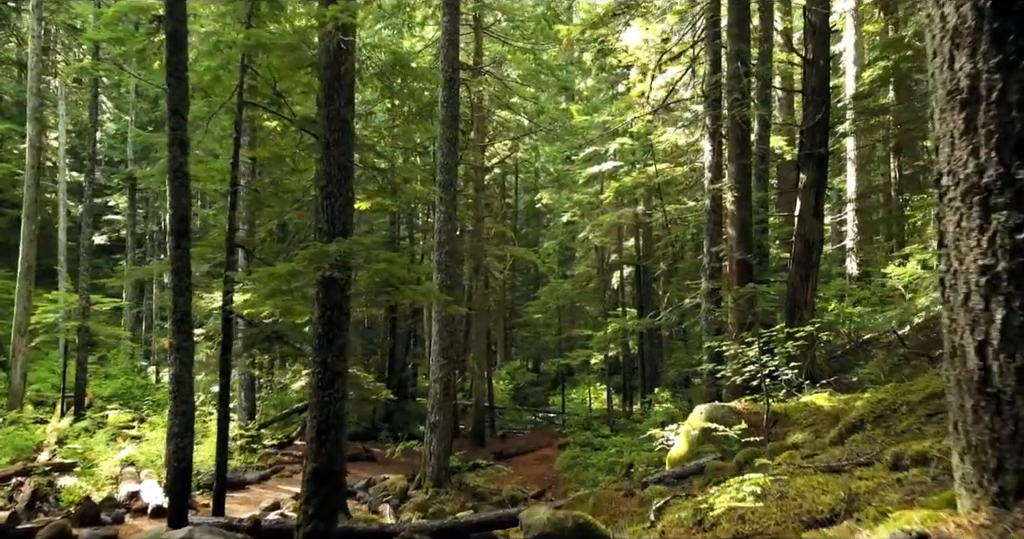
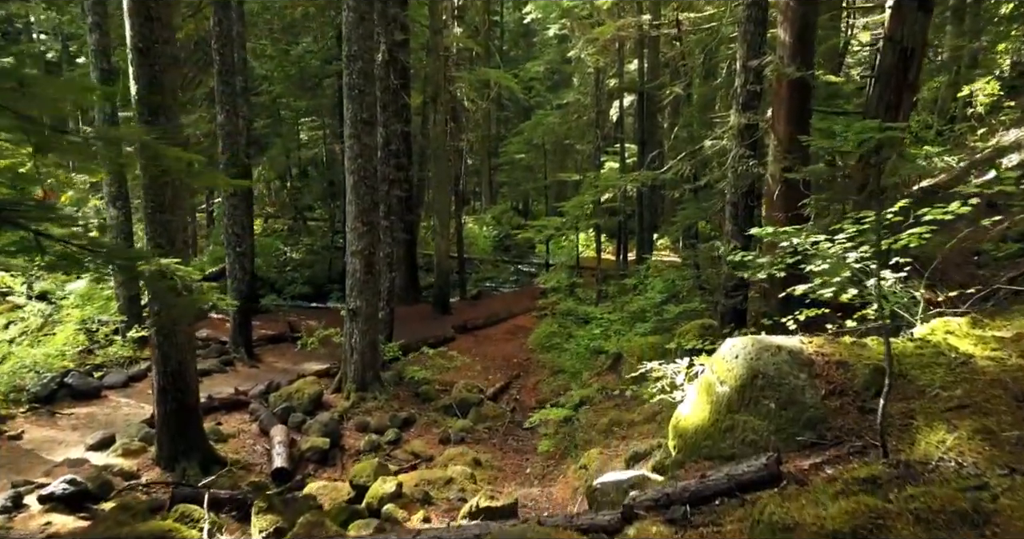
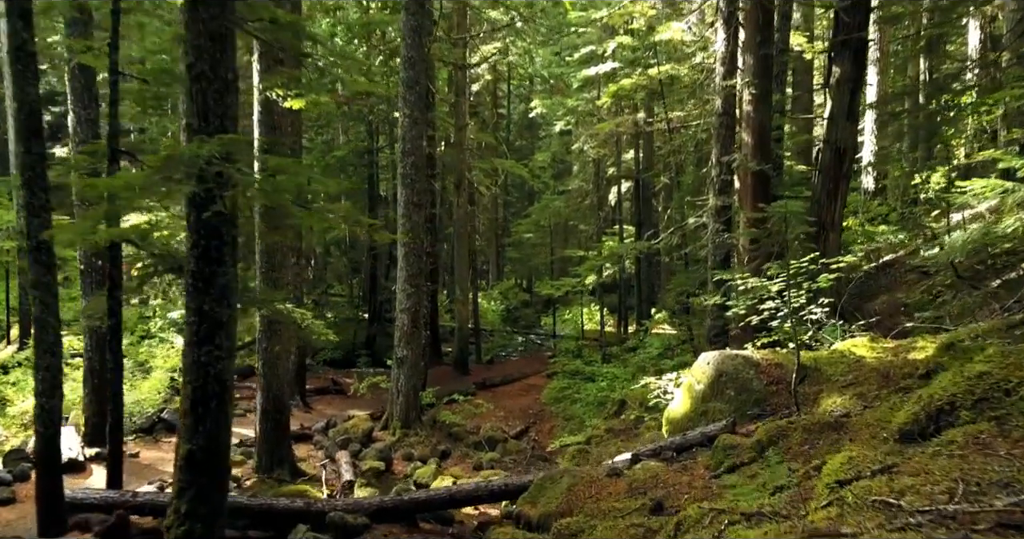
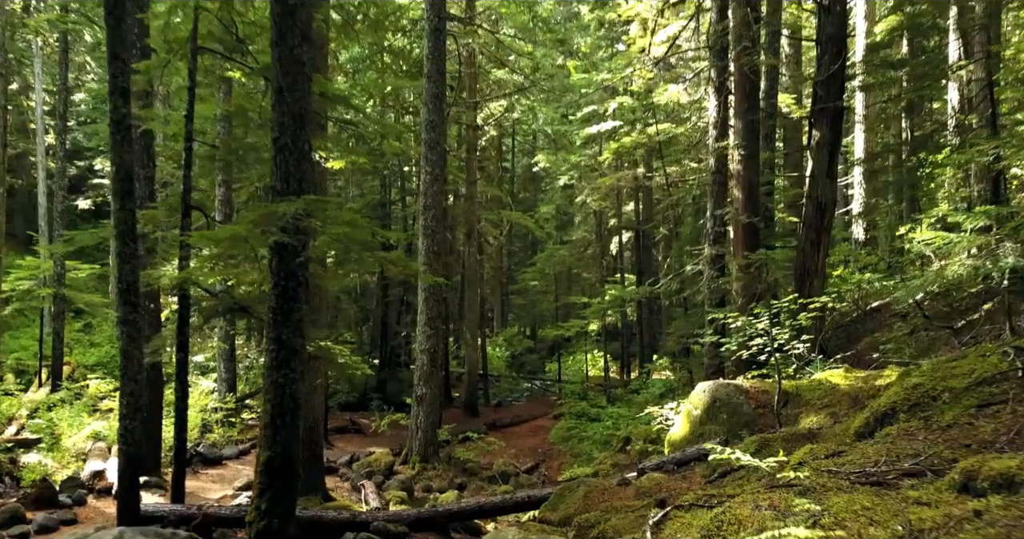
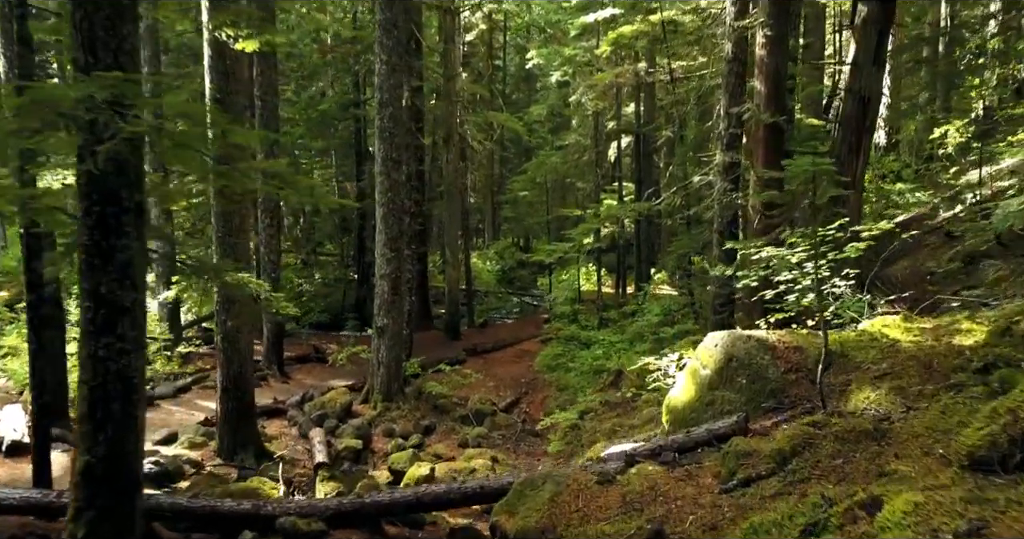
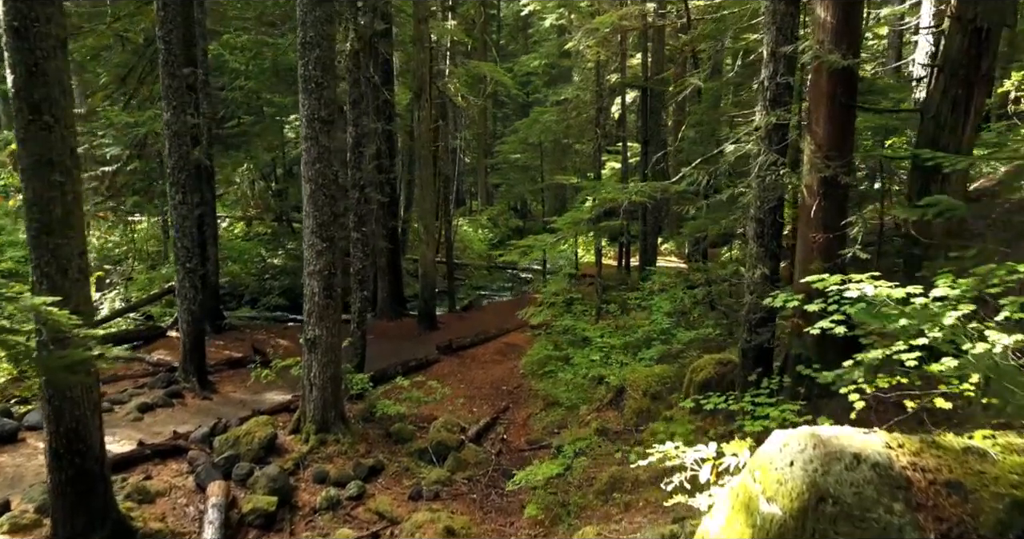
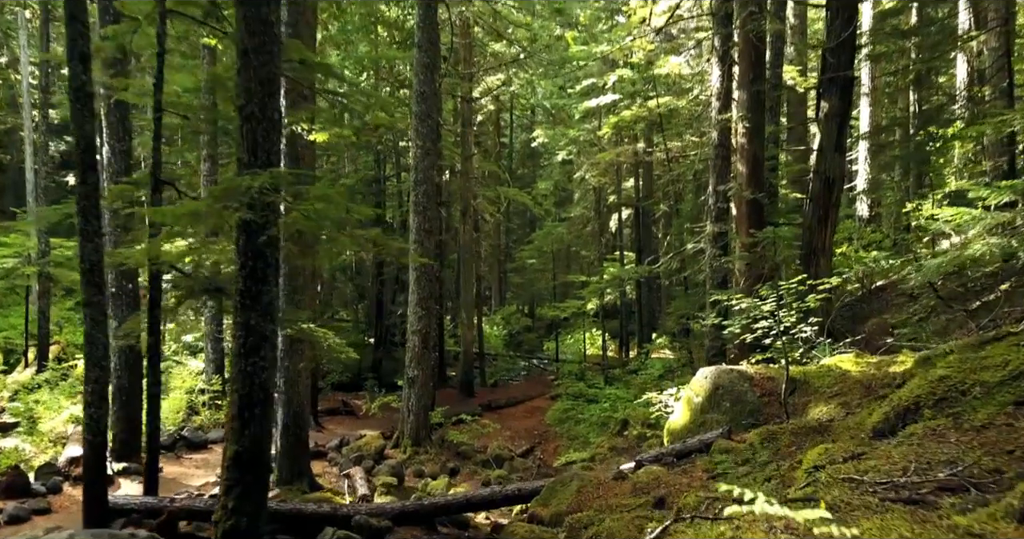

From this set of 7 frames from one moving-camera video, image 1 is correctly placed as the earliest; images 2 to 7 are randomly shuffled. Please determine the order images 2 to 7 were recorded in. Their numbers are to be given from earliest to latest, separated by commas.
4, 7, 3, 5, 2, 6
